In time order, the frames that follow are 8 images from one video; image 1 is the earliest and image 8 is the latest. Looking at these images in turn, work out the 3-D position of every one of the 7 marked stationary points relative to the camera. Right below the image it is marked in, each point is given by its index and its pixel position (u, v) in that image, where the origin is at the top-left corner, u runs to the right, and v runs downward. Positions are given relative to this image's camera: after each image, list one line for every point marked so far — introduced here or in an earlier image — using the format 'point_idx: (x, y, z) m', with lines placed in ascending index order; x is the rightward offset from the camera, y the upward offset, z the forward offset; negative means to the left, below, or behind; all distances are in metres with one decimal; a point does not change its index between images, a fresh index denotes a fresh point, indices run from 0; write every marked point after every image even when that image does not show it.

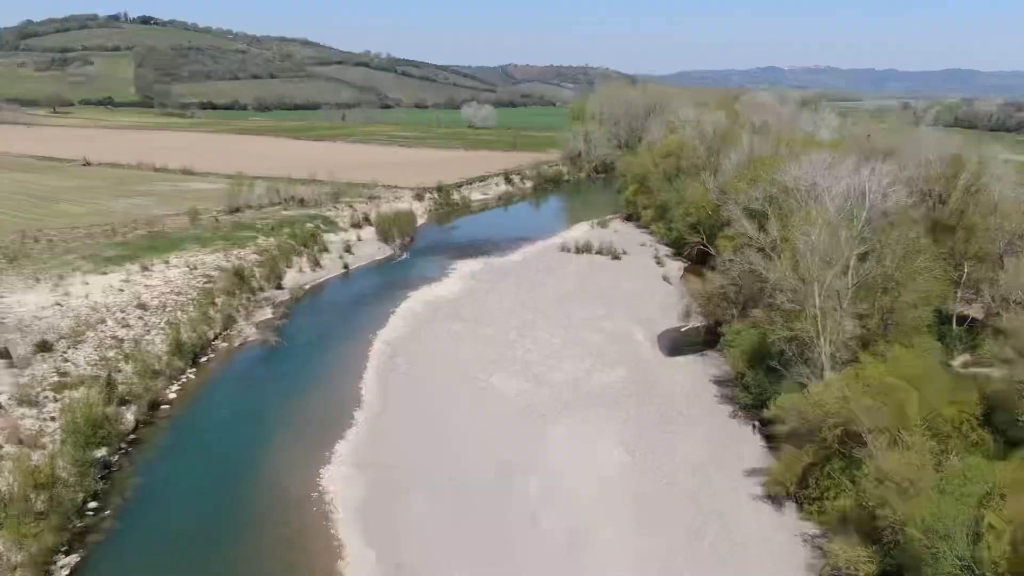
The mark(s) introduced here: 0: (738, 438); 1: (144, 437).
0: (+4.6, -3.0, +18.6) m
1: (-7.4, -3.0, +18.6) m
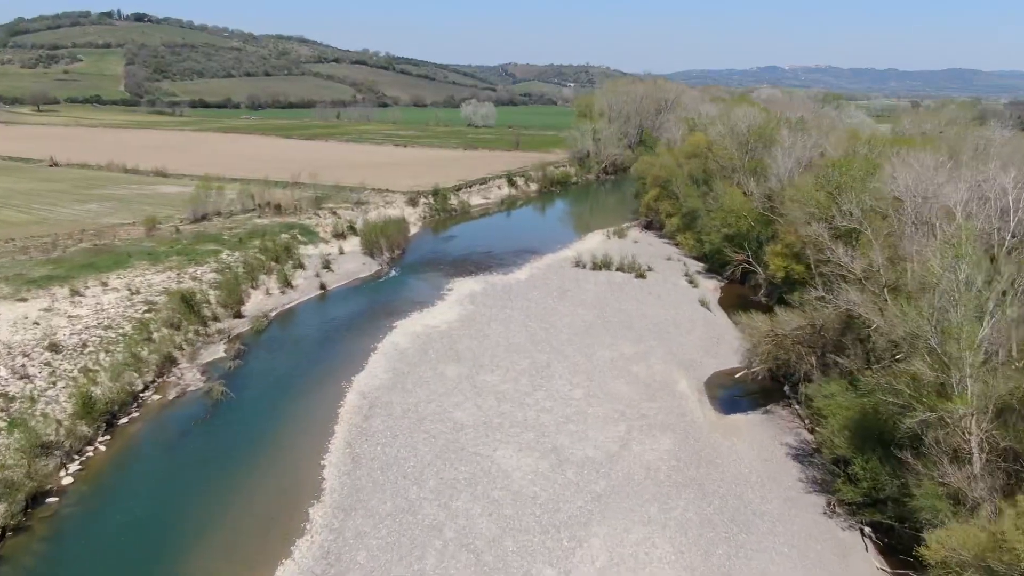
0: (+4.8, -3.8, +13.2) m
1: (-7.2, -3.8, +13.2) m
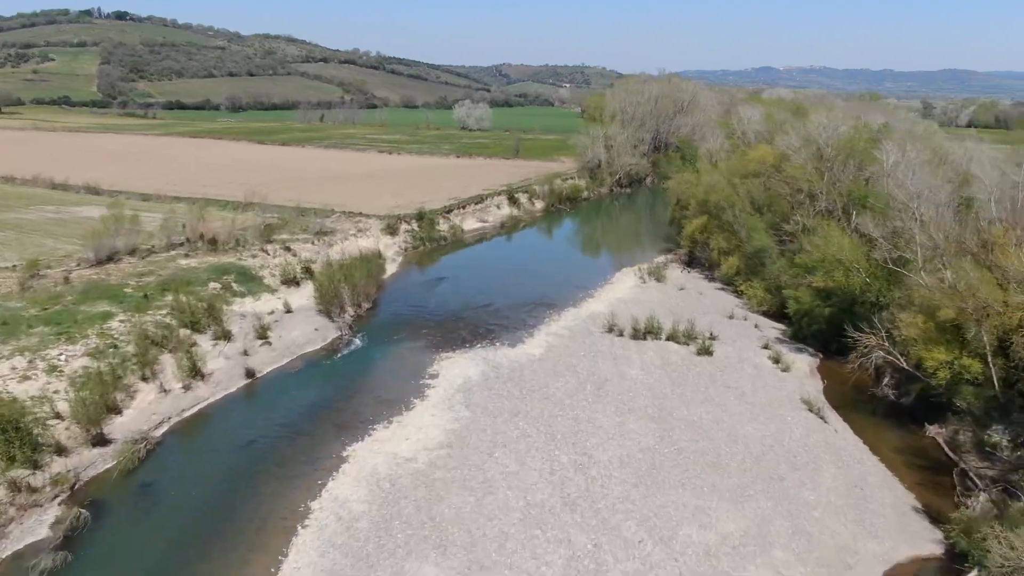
0: (+5.2, -5.7, +4.0) m
1: (-6.8, -5.7, +4.0) m
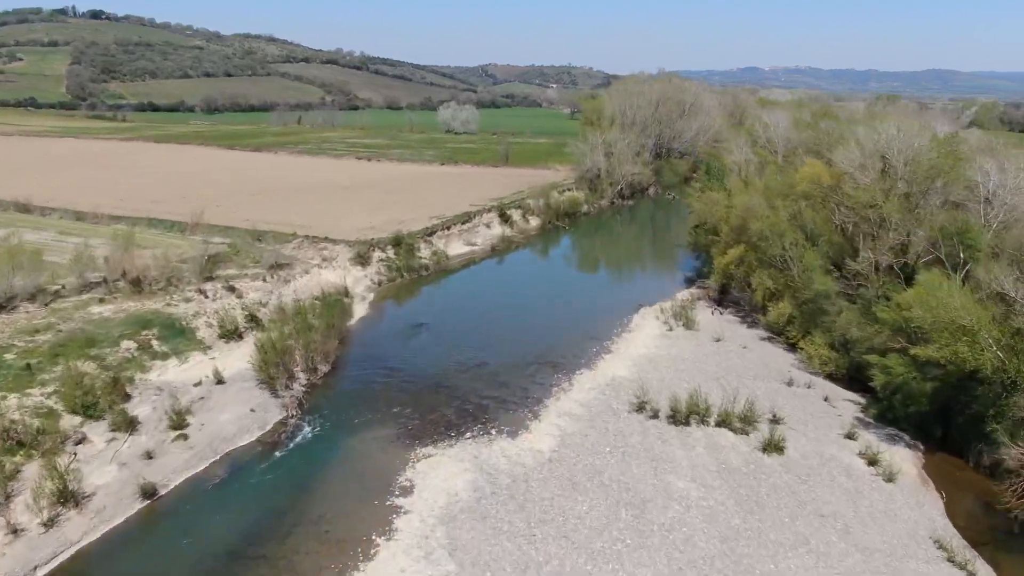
0: (+5.5, -7.0, -1.8) m
1: (-6.5, -7.1, -2.0) m
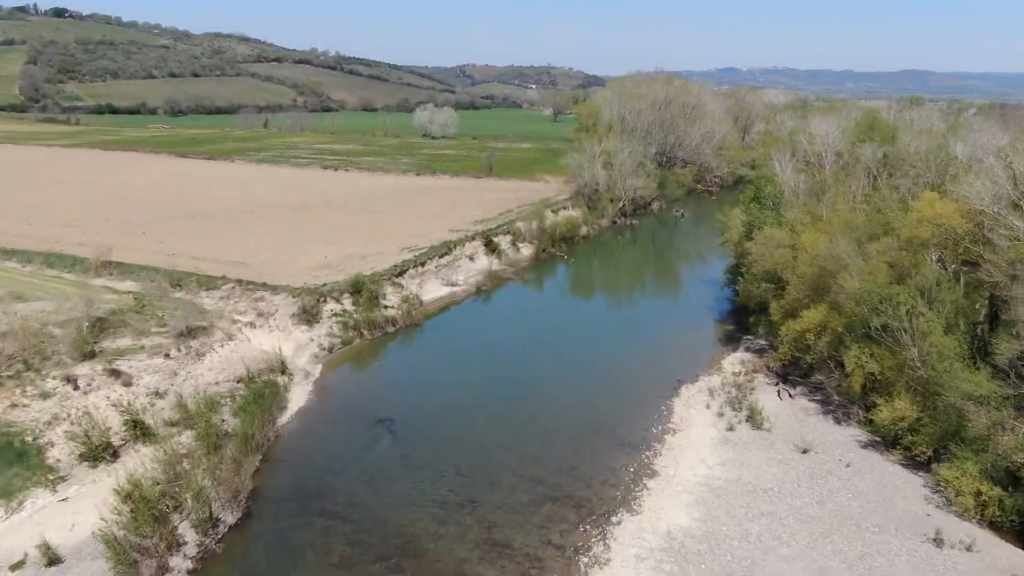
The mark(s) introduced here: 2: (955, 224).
0: (+6.1, -8.6, -8.8) m
1: (-5.9, -8.7, -9.3) m
2: (+8.2, +1.2, +17.2) m
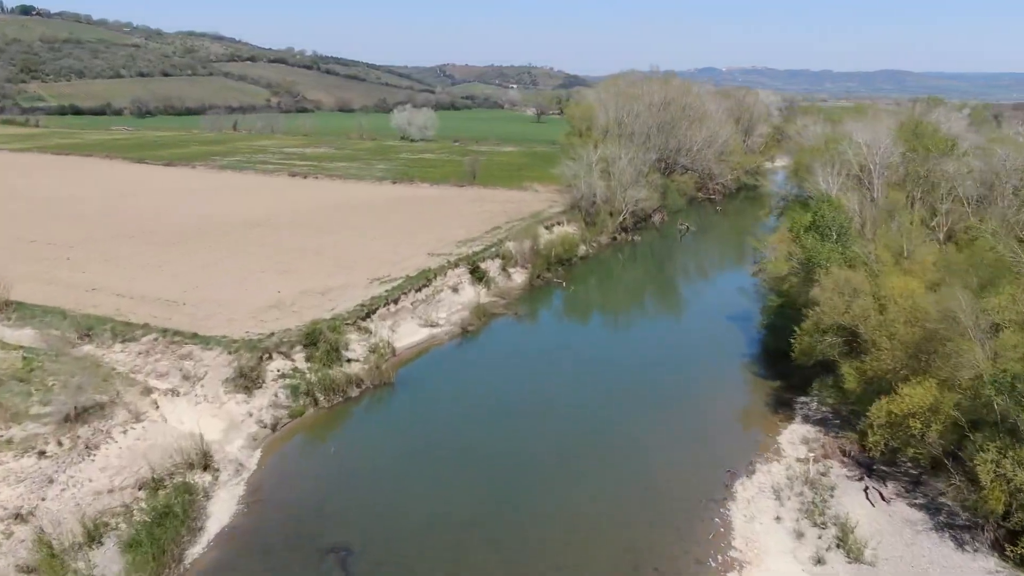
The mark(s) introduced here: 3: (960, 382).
0: (+6.7, -9.7, -13.8) m
1: (-5.3, -9.9, -14.5) m
2: (+8.2, +0.1, +12.3) m
3: (+6.6, -1.4, +13.9) m
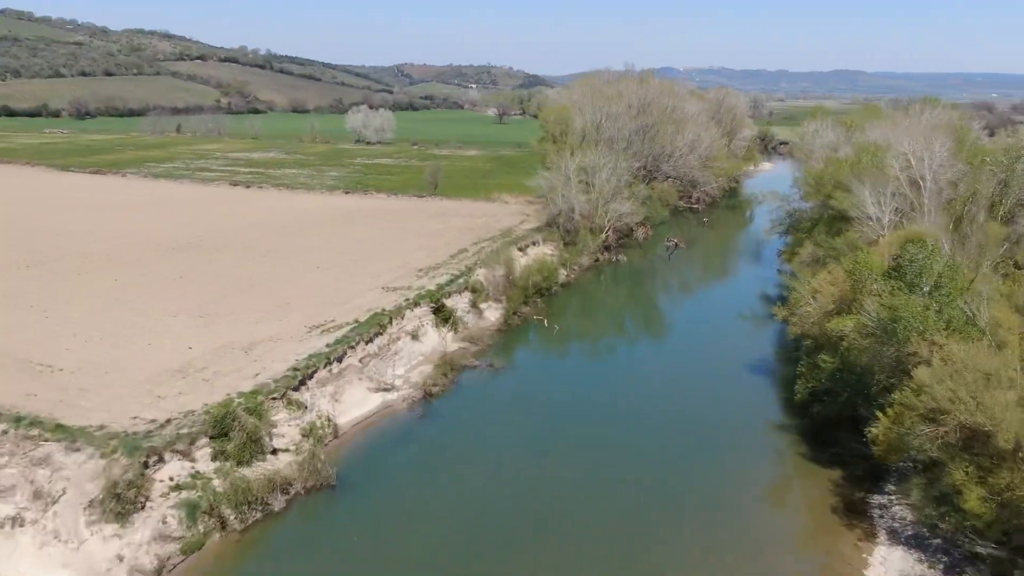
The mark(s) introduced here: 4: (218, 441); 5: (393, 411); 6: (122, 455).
0: (+7.9, -10.7, -18.6) m
1: (-4.0, -11.0, -19.9) m
2: (+8.2, -0.9, +7.5) m
3: (+6.6, -2.4, +9.0) m
4: (-4.9, -2.4, +15.3) m
5: (-2.5, -2.6, +19.3) m
6: (-6.0, -2.5, +14.2) m
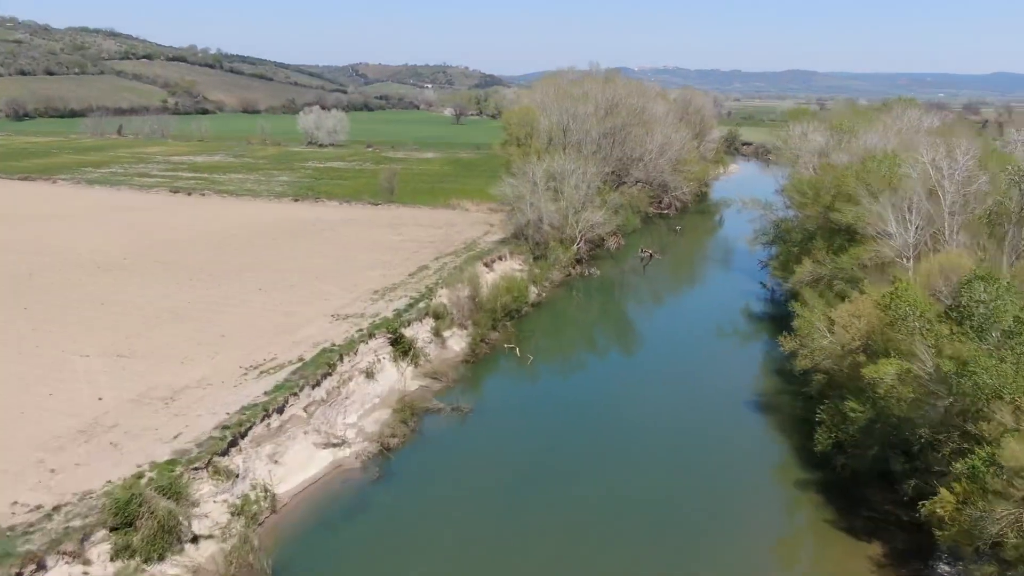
0: (+9.2, -11.3, -21.1) m
1: (-2.6, -11.7, -22.9) m
2: (+8.3, -1.5, +5.0) m
3: (+6.6, -3.0, +6.5) m
4: (-5.2, -3.1, +12.2) m
5: (-3.0, -3.3, +16.3) m
6: (-6.2, -3.2, +11.0) m
